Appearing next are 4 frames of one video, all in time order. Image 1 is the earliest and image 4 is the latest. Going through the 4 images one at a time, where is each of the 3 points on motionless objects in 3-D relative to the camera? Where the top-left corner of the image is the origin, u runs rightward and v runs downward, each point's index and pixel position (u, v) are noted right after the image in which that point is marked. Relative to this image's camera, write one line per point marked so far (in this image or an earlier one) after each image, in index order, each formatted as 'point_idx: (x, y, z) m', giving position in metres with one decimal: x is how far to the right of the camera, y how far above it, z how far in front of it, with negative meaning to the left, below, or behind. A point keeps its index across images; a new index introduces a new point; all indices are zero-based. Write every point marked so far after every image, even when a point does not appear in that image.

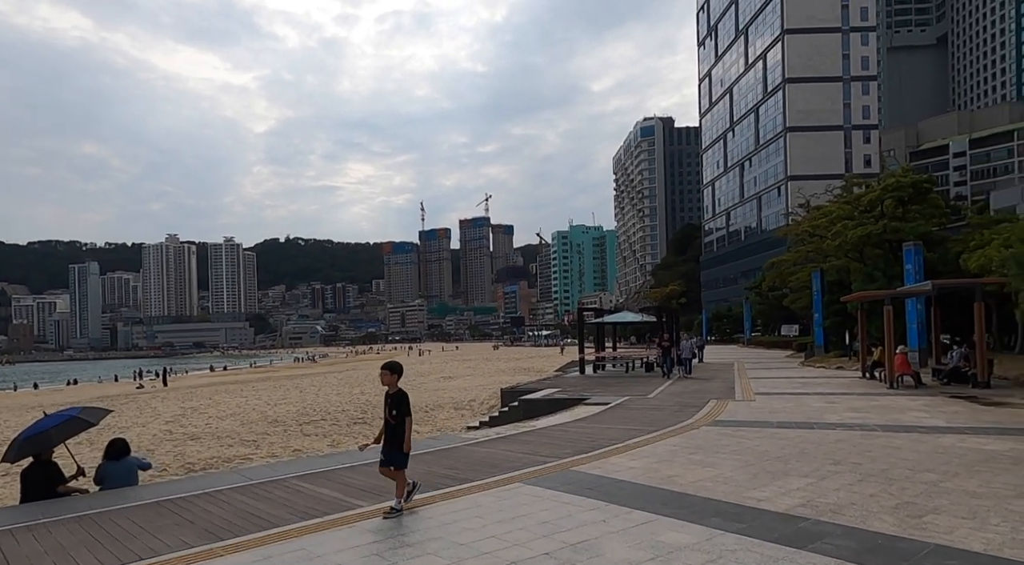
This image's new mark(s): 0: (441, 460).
0: (-1.0, -2.4, +10.0) m
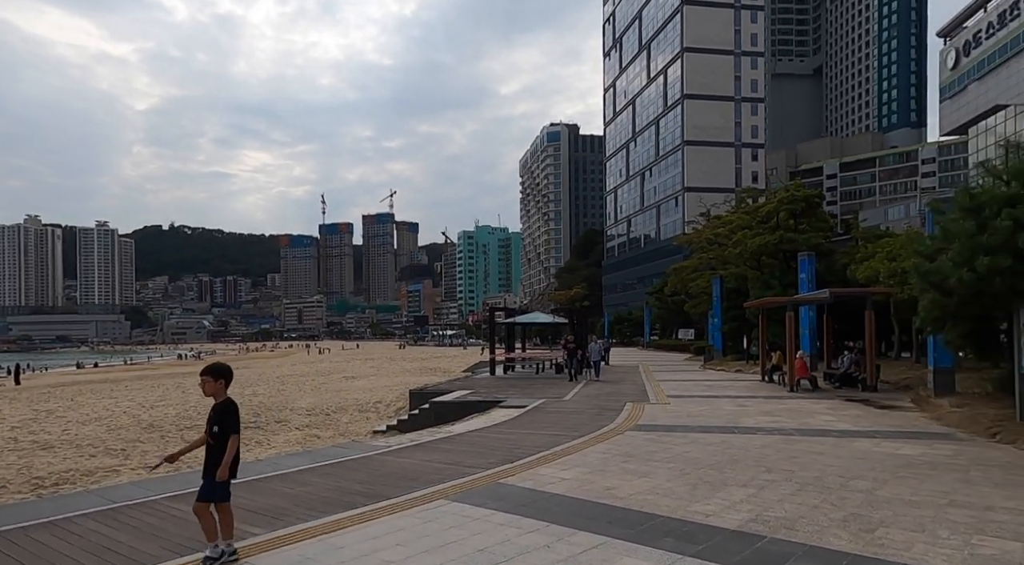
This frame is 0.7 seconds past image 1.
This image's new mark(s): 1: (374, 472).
0: (-1.9, -2.4, +9.2) m
1: (-1.7, -2.4, +9.2) m
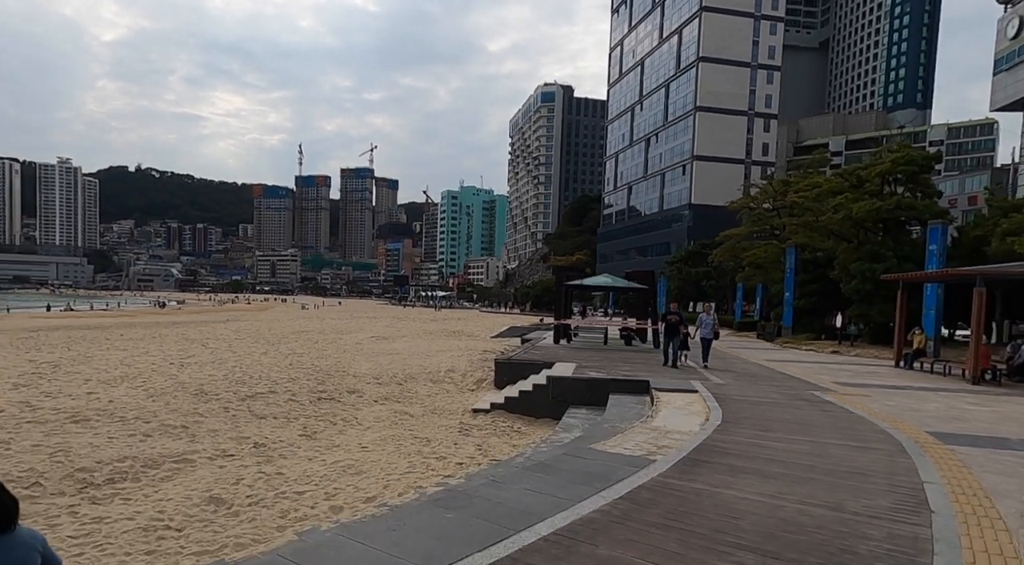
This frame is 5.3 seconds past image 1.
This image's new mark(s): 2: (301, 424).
0: (+1.5, -1.7, +5.4) m
1: (+1.7, -1.7, +5.4) m
2: (-3.5, -2.4, +12.3) m
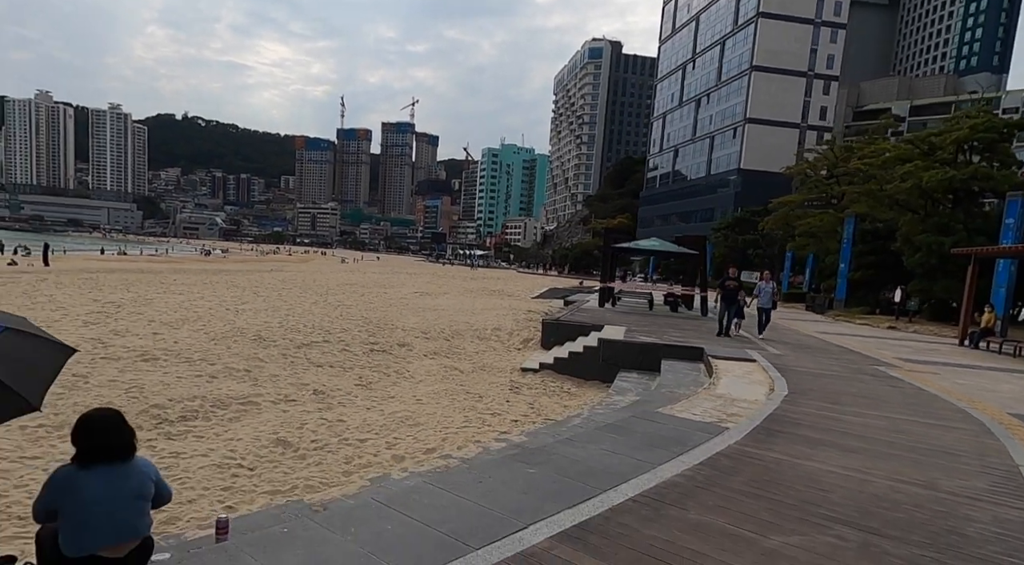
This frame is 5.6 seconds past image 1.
0: (+2.0, -1.5, +5.1) m
1: (+2.3, -1.5, +5.1) m
2: (-2.6, -1.6, +12.3) m
